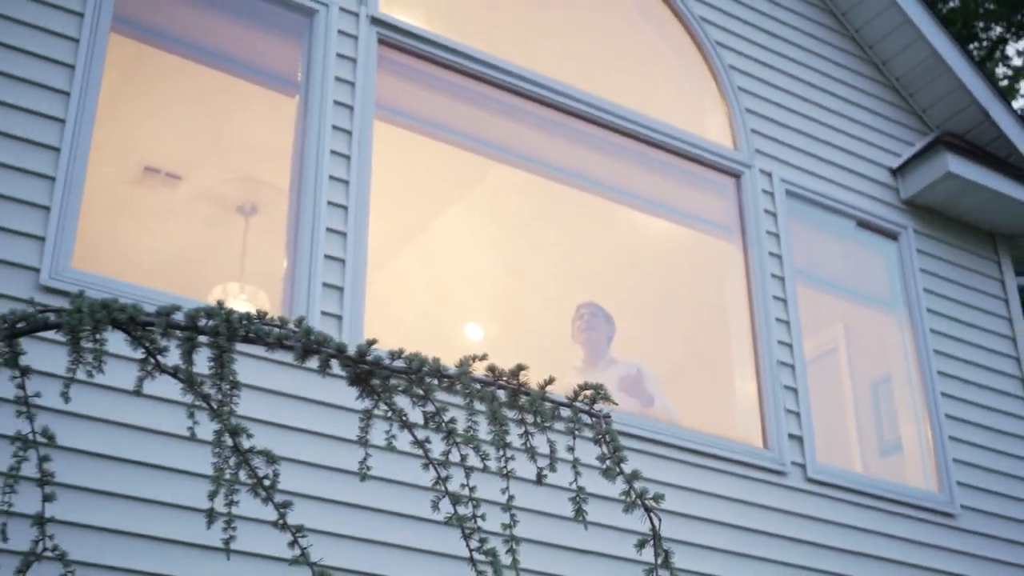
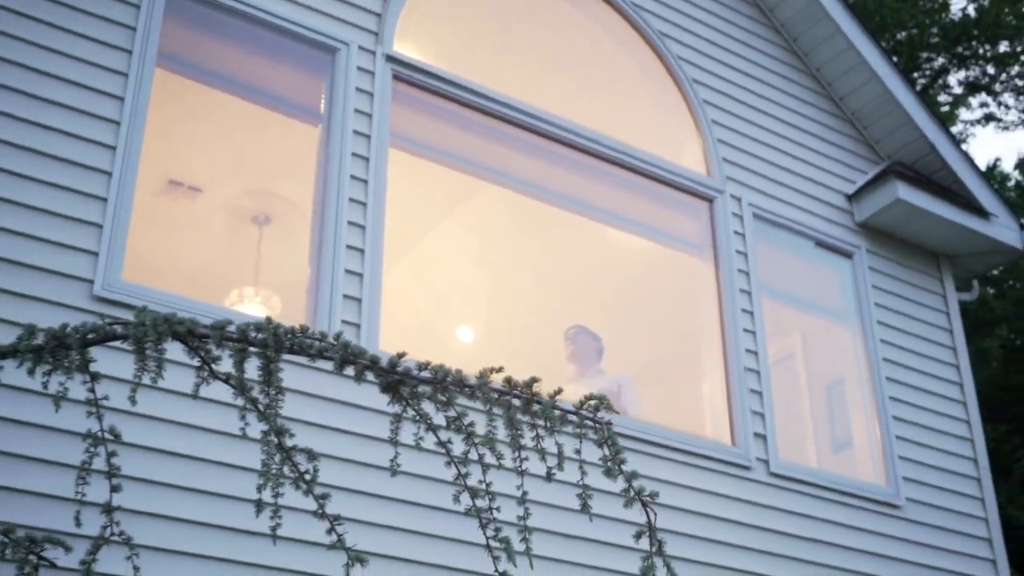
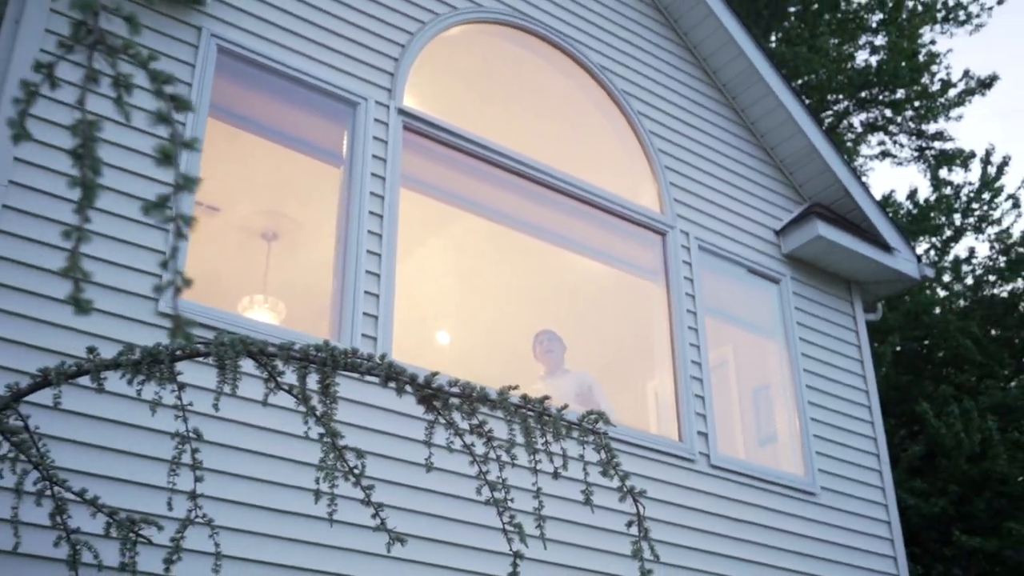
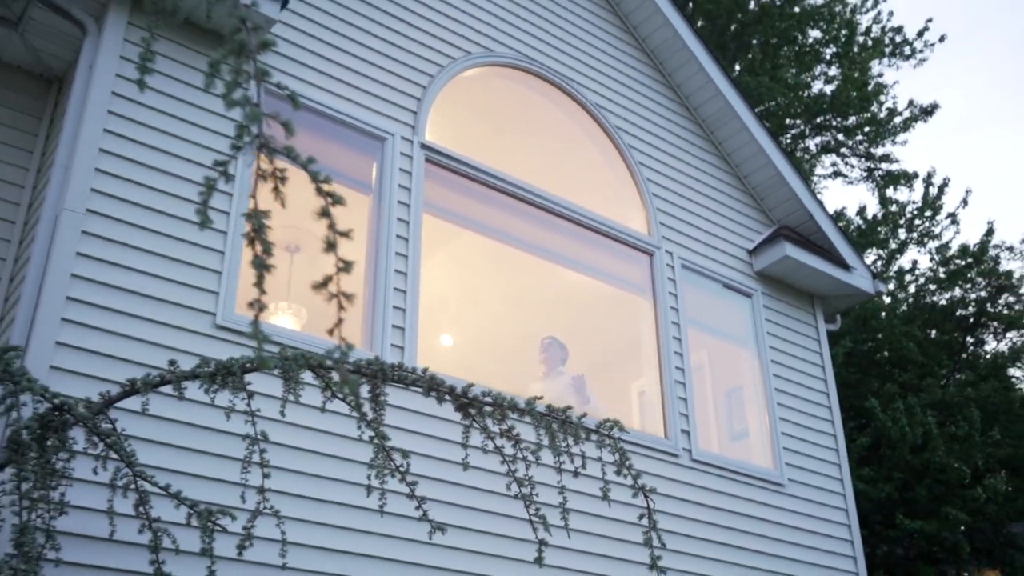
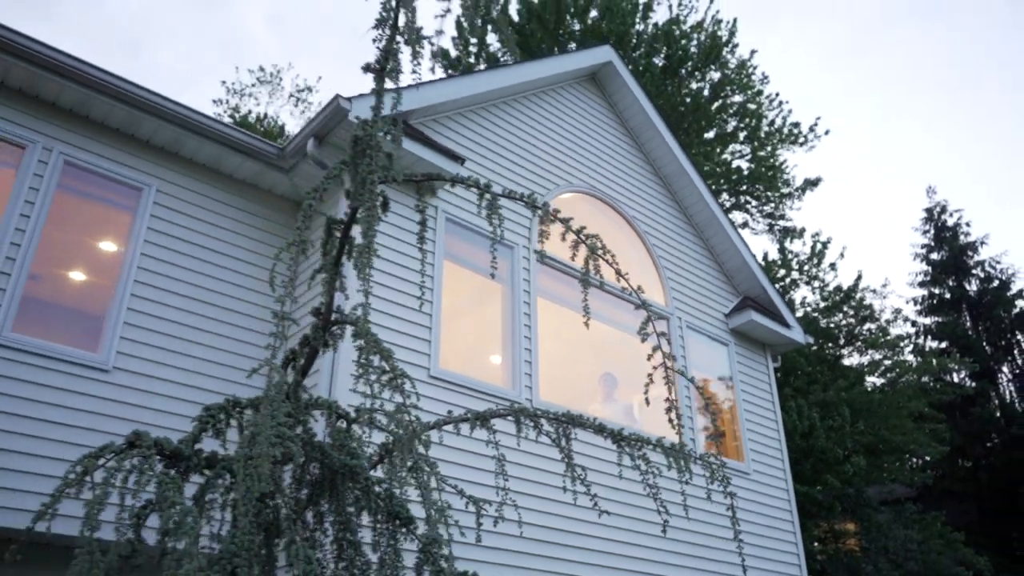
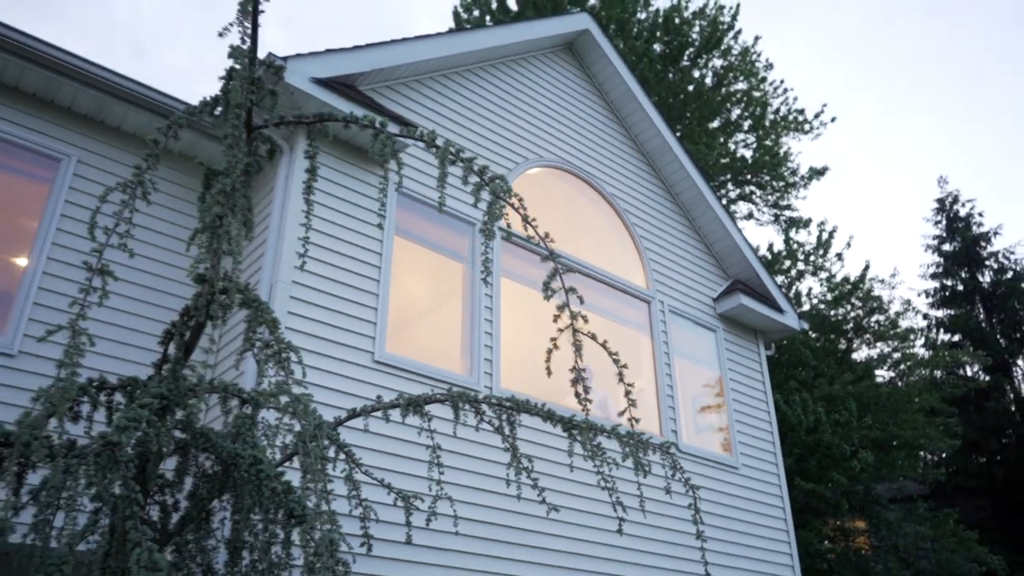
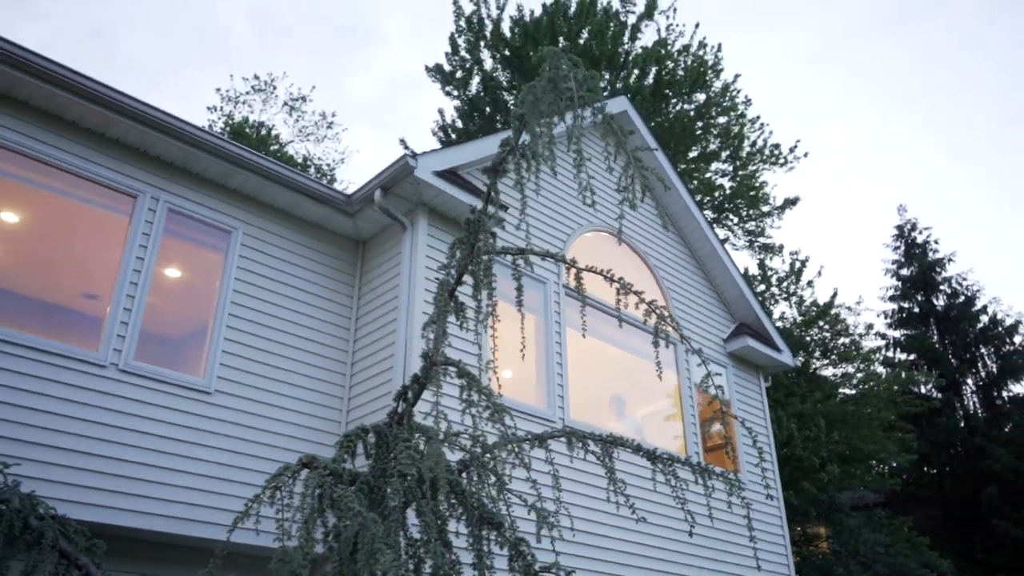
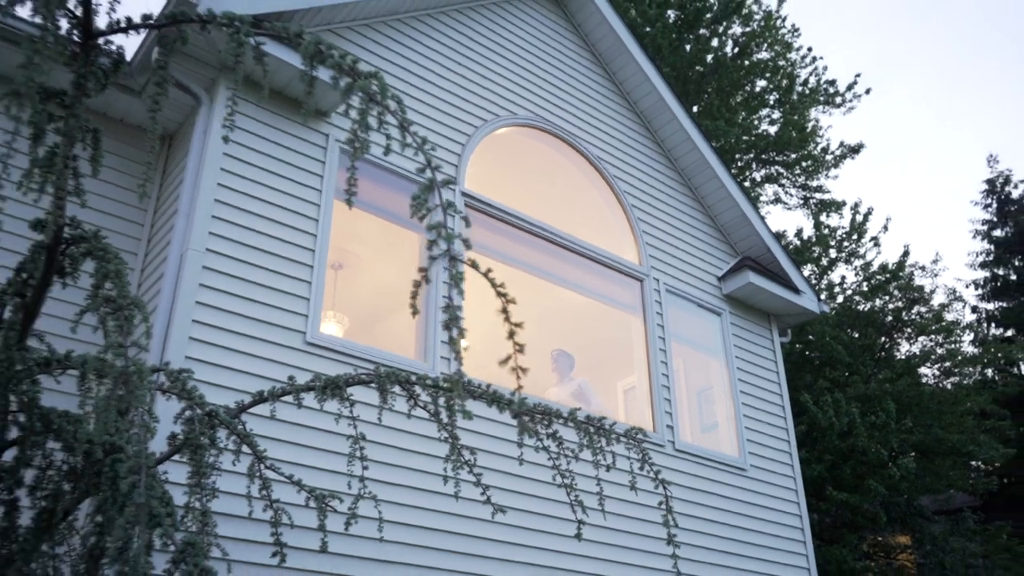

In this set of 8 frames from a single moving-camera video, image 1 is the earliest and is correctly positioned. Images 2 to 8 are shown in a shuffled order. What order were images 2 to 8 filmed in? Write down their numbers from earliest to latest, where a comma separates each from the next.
2, 3, 4, 8, 6, 5, 7
